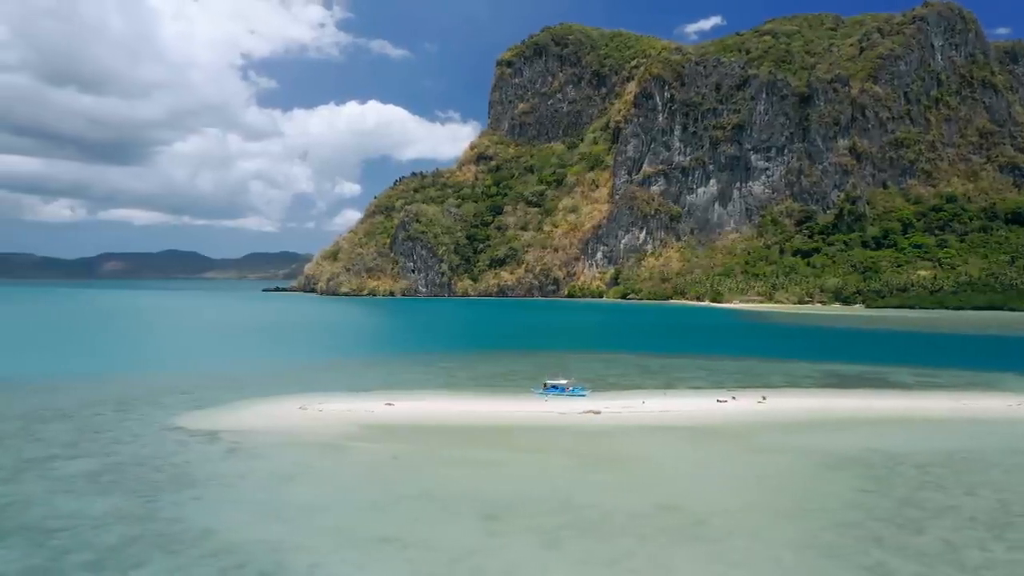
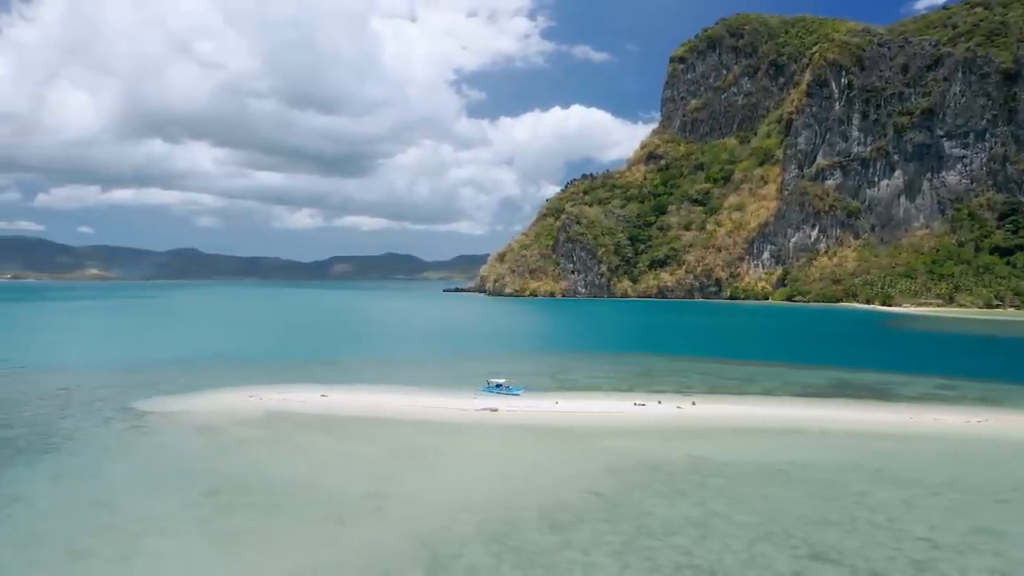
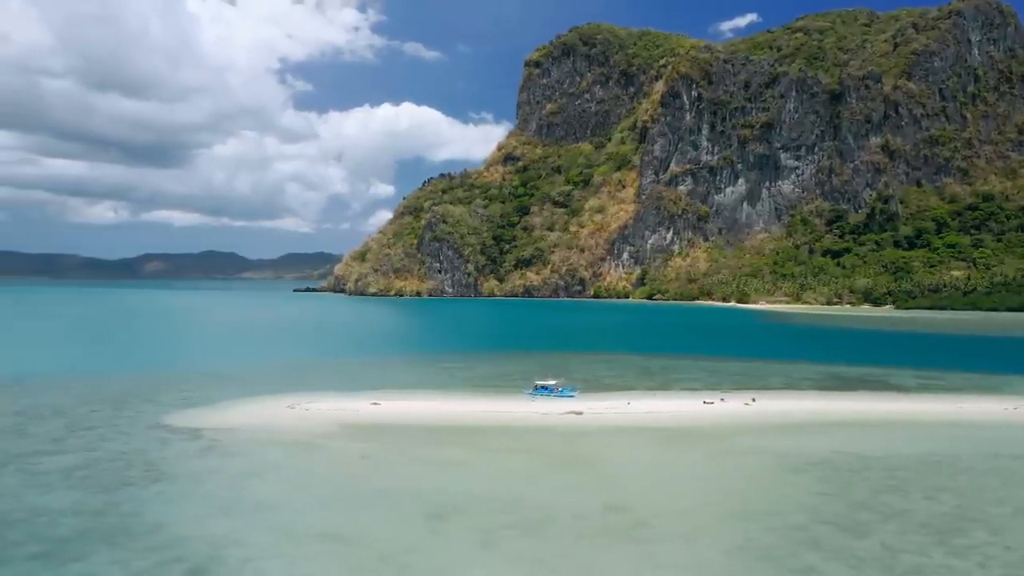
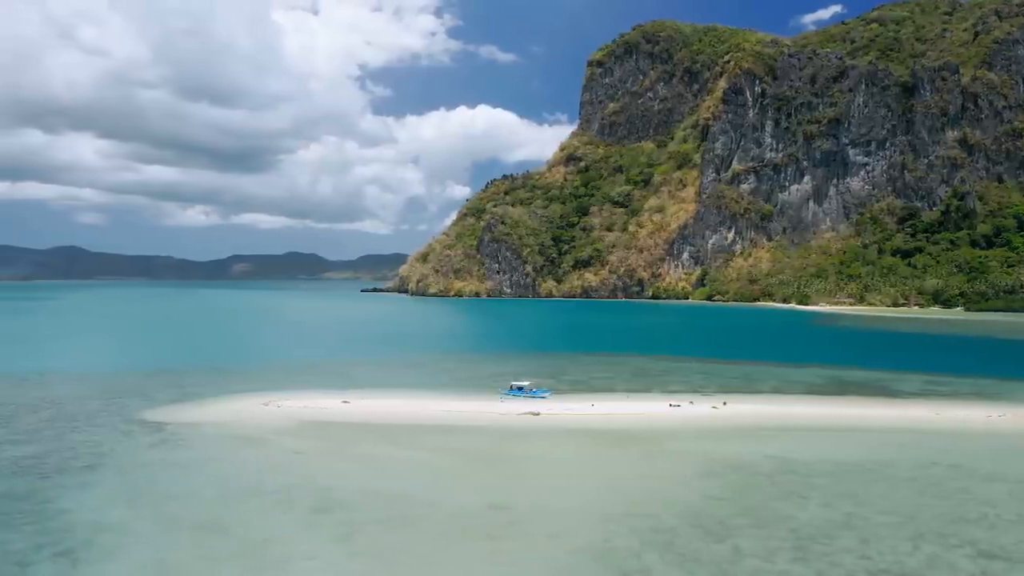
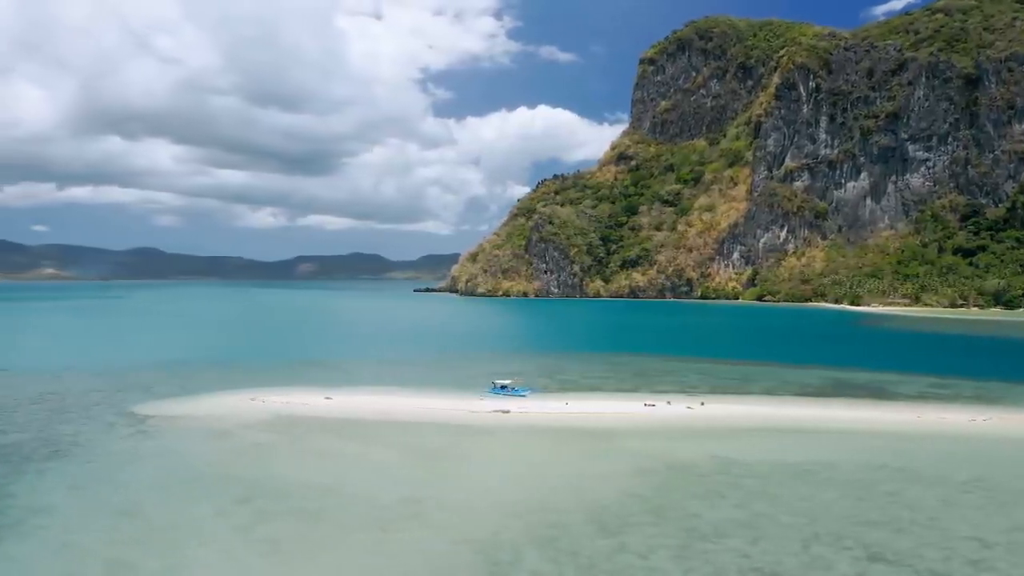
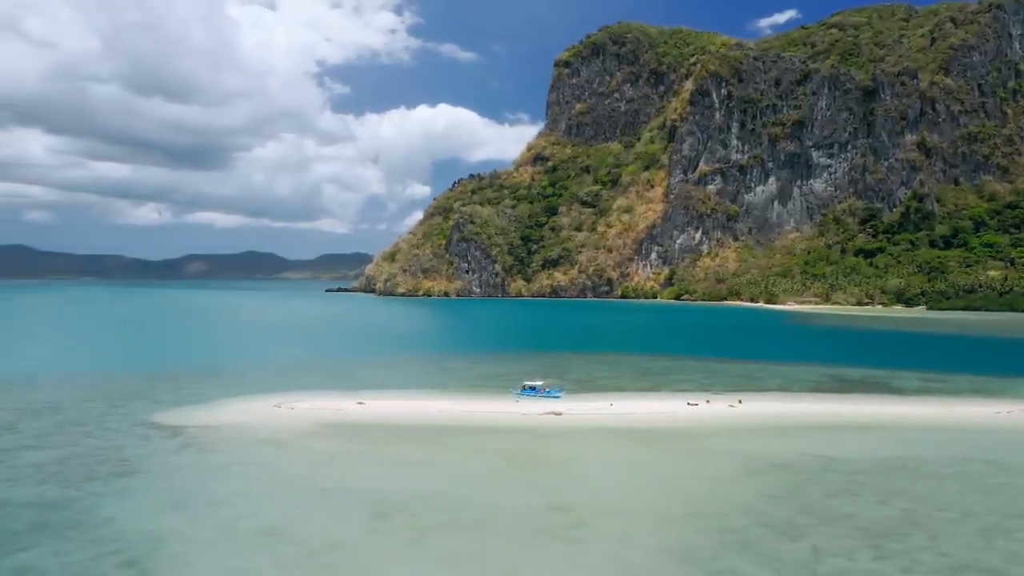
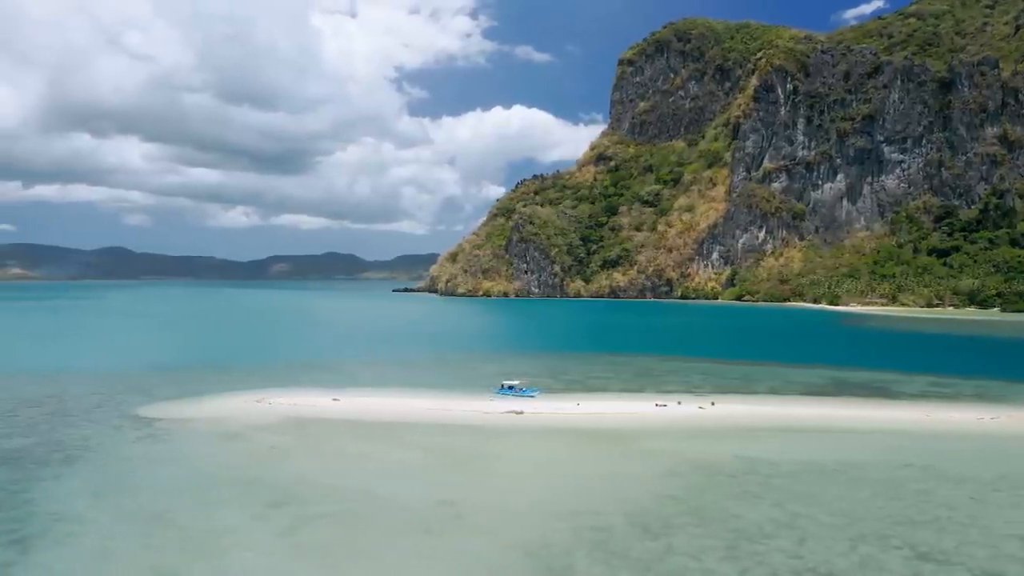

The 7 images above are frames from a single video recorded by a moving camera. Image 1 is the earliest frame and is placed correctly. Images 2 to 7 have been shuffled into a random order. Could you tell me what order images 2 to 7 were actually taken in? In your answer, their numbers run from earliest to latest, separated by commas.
3, 6, 4, 7, 5, 2
